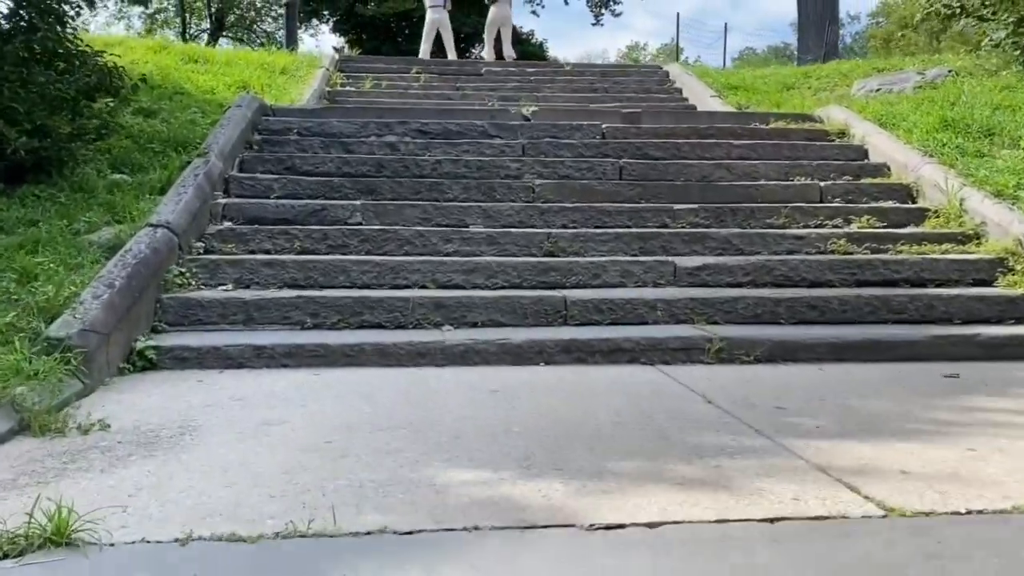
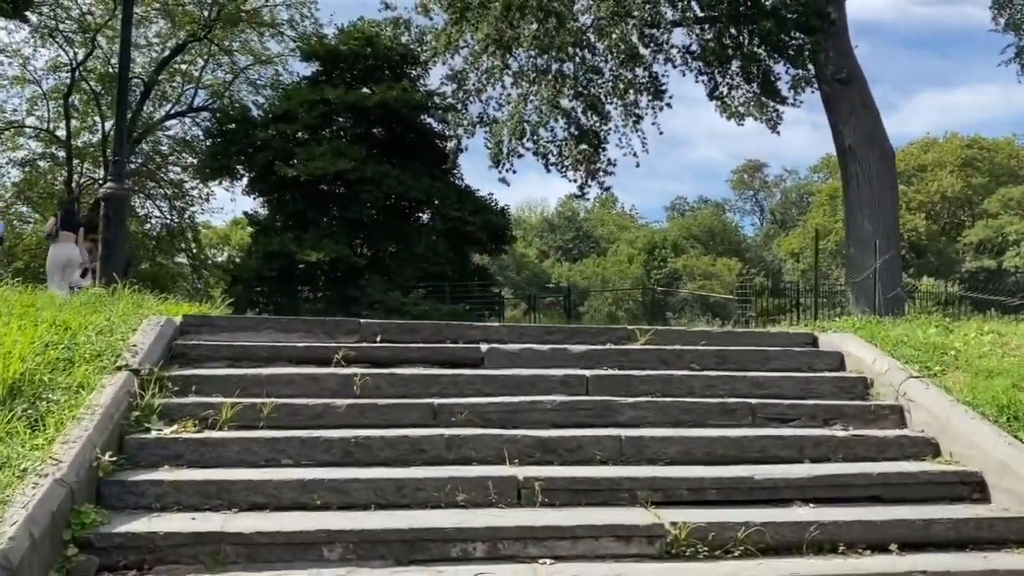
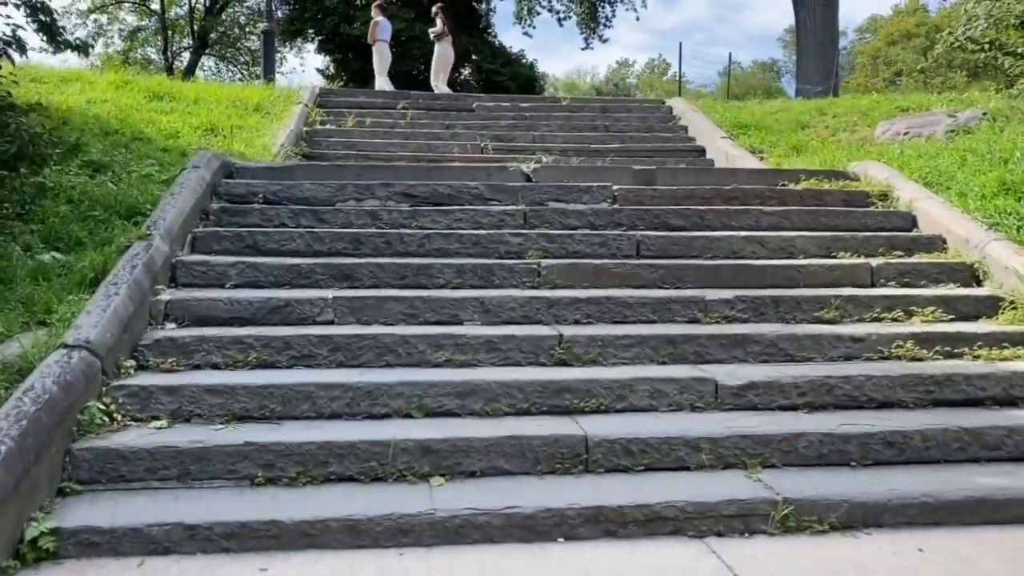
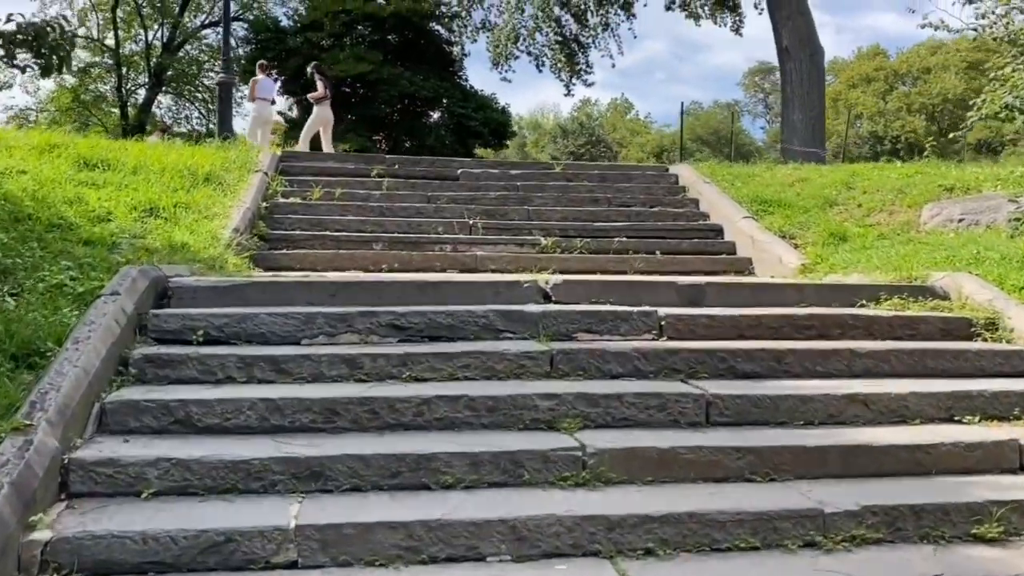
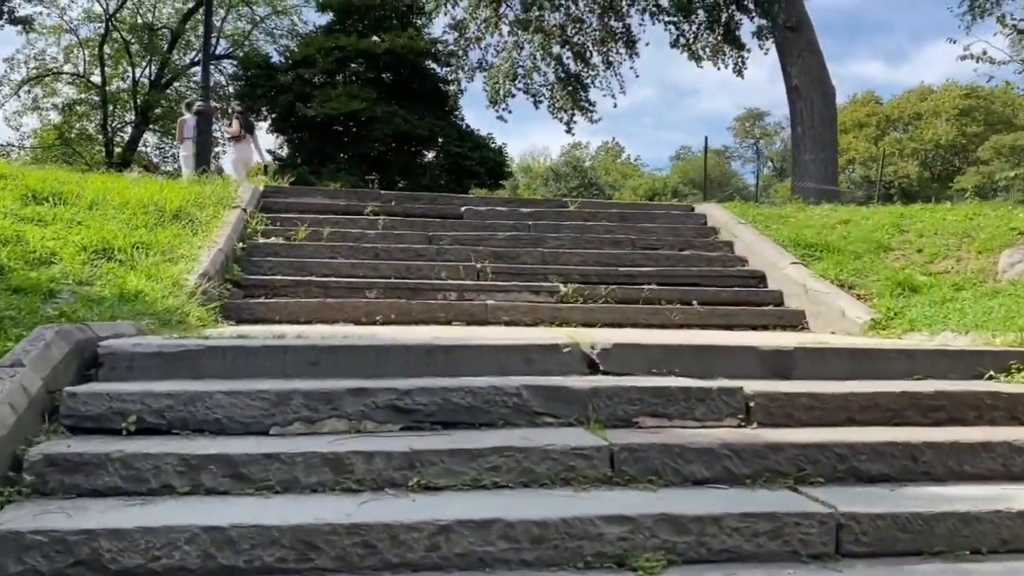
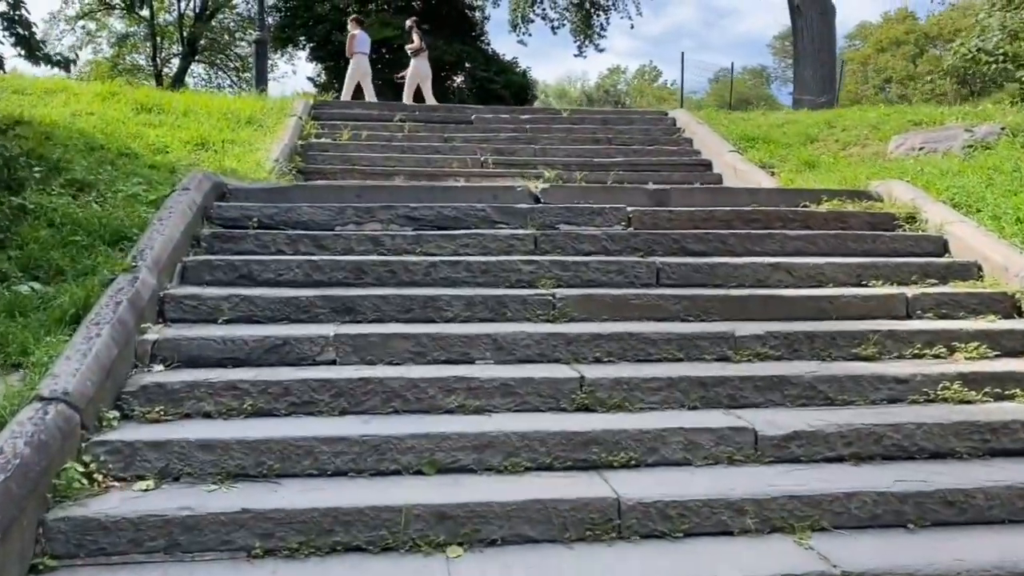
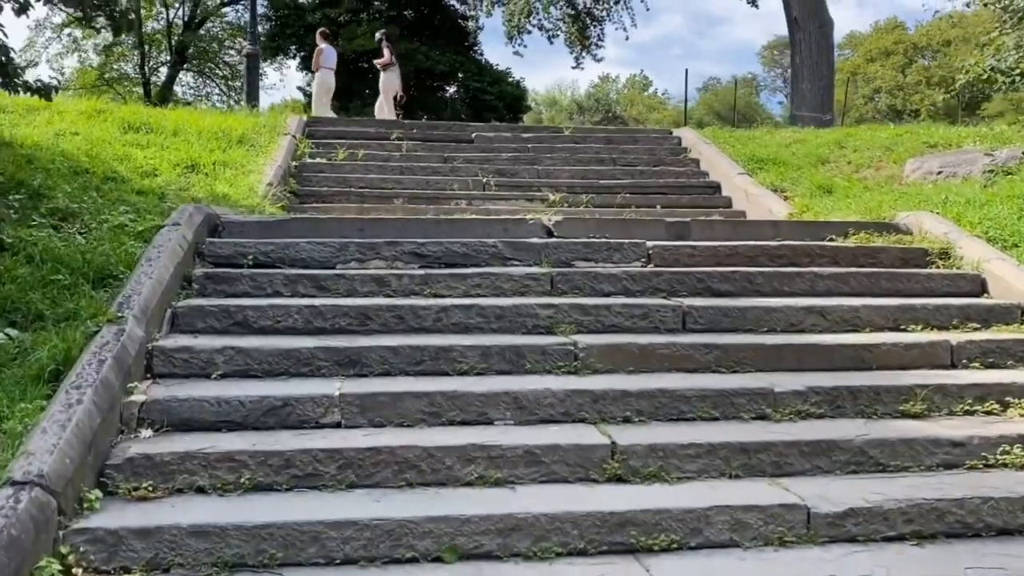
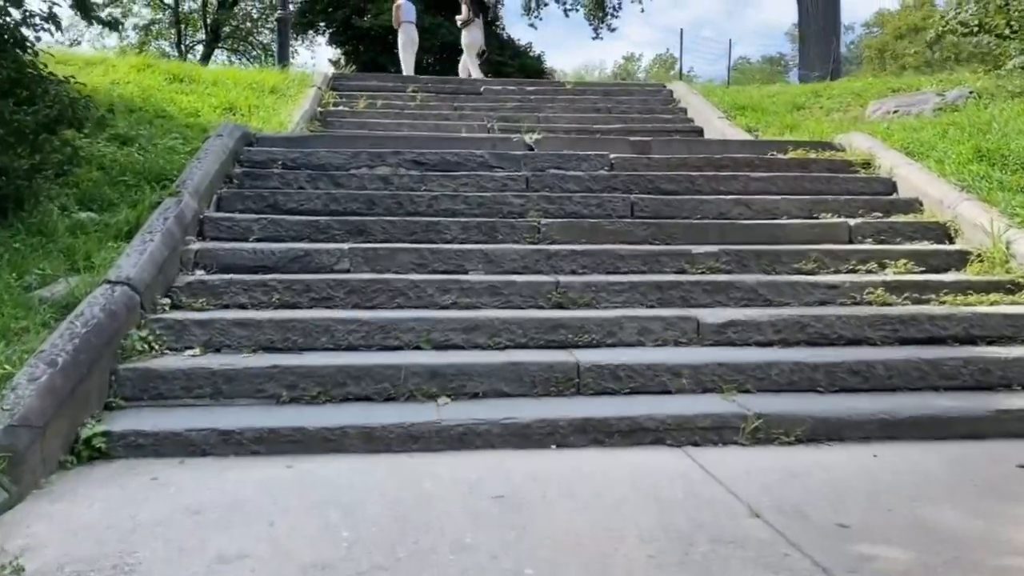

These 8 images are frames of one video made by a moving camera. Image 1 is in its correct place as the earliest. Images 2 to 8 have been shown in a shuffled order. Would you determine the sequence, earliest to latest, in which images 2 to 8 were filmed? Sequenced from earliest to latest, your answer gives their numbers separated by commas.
8, 3, 6, 7, 4, 5, 2
